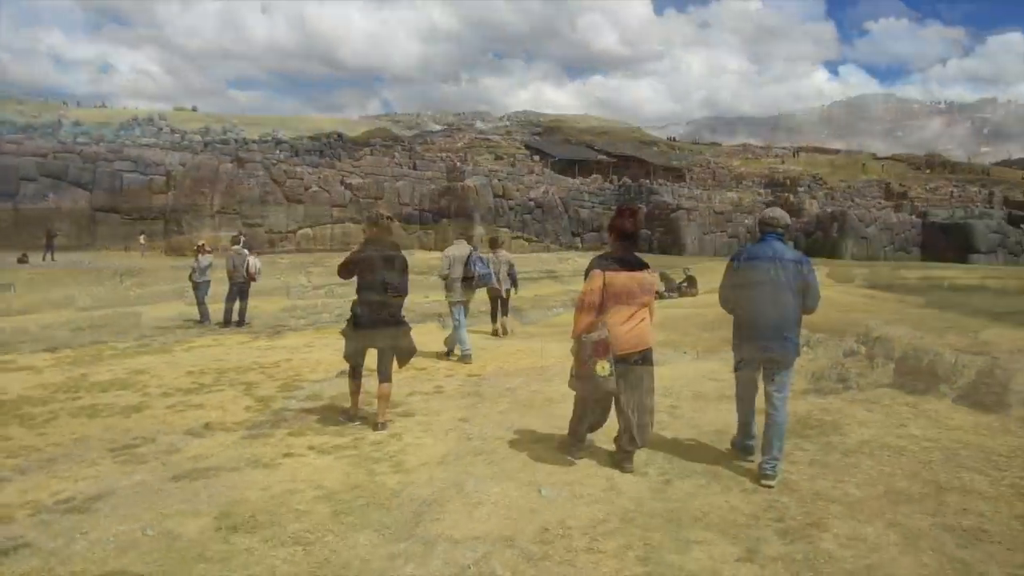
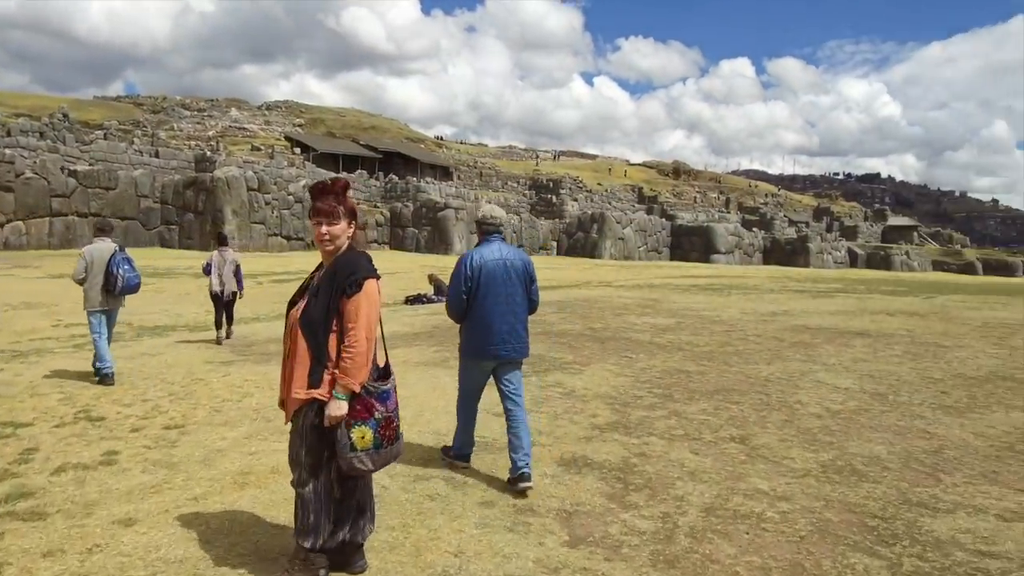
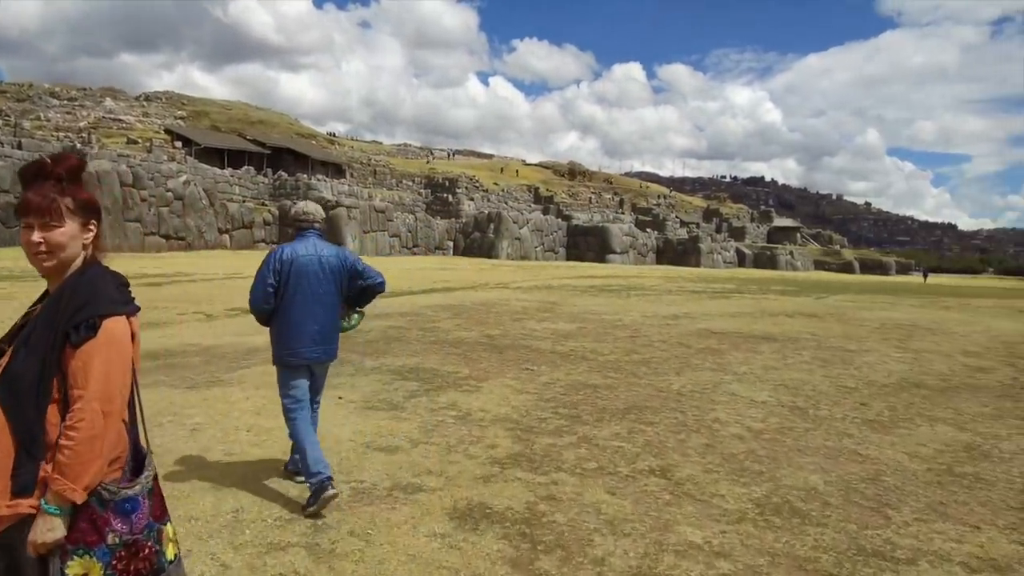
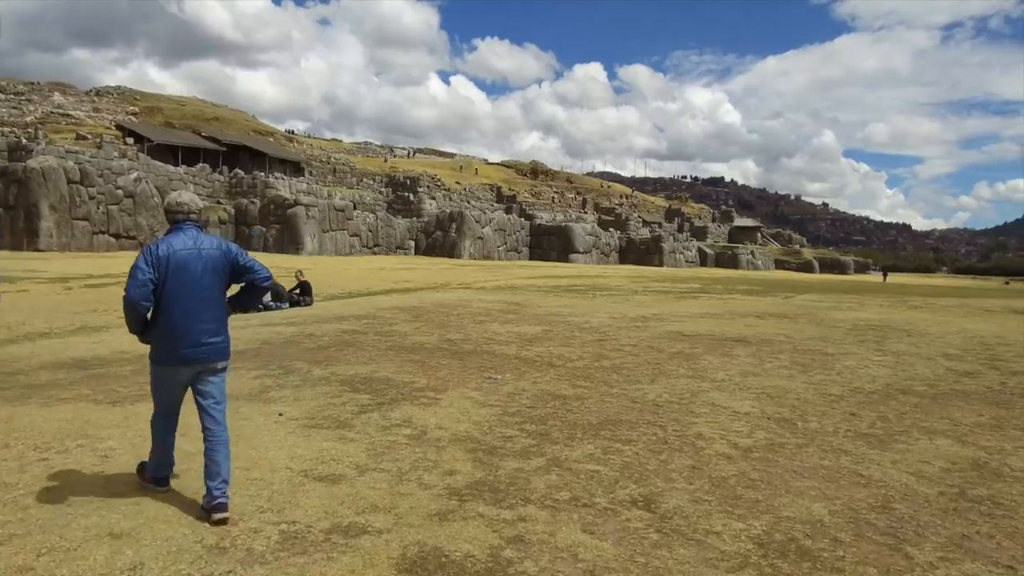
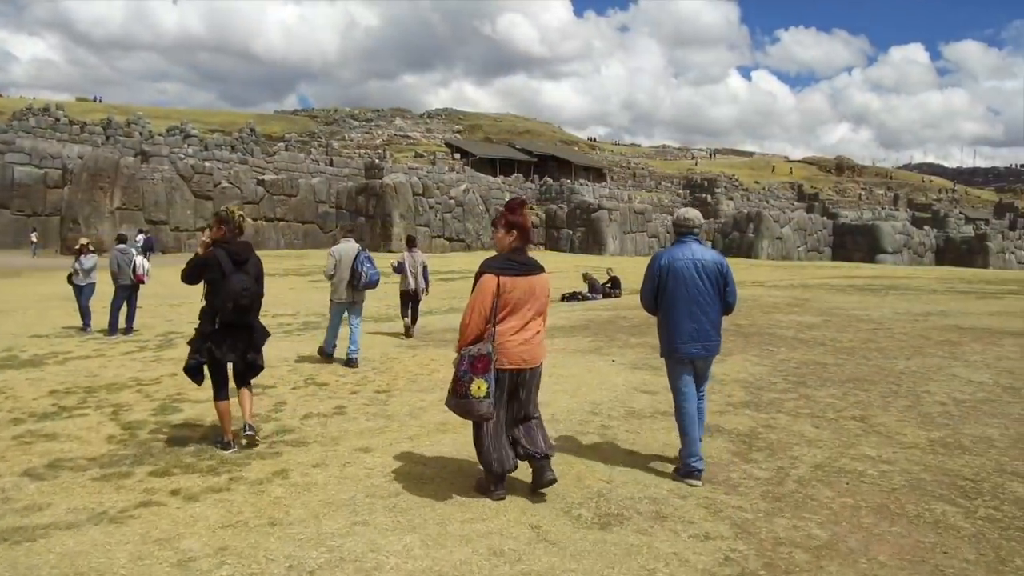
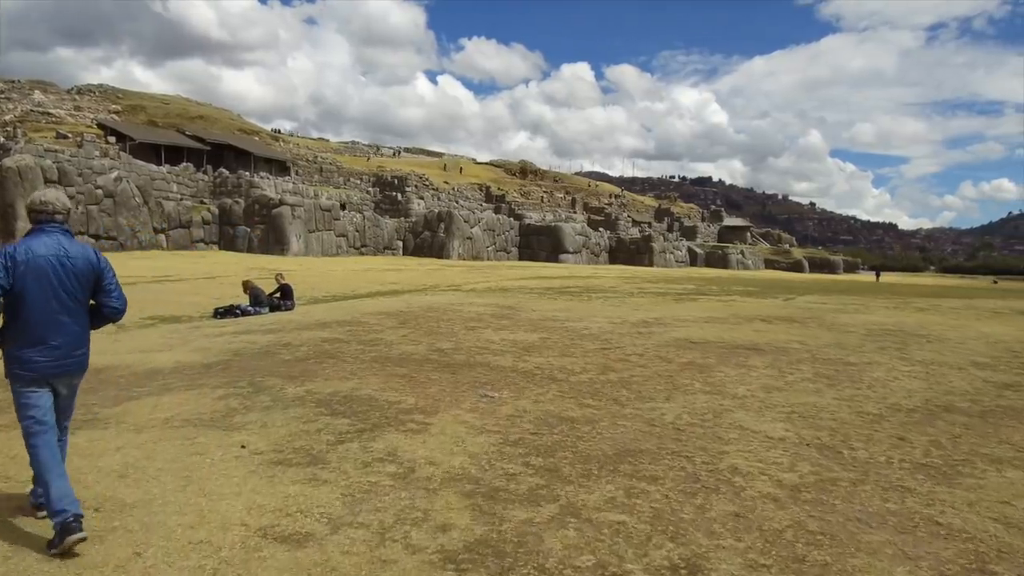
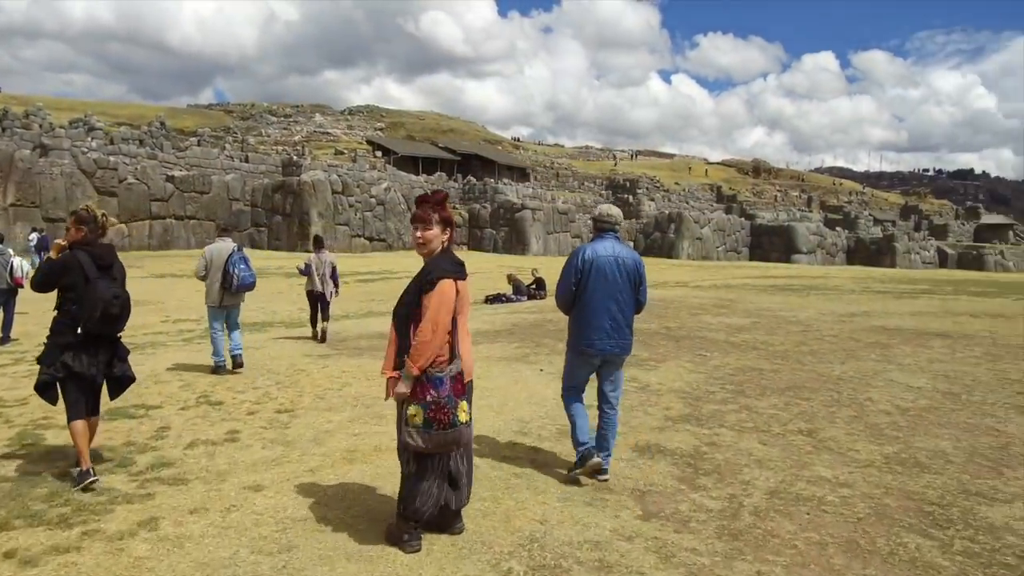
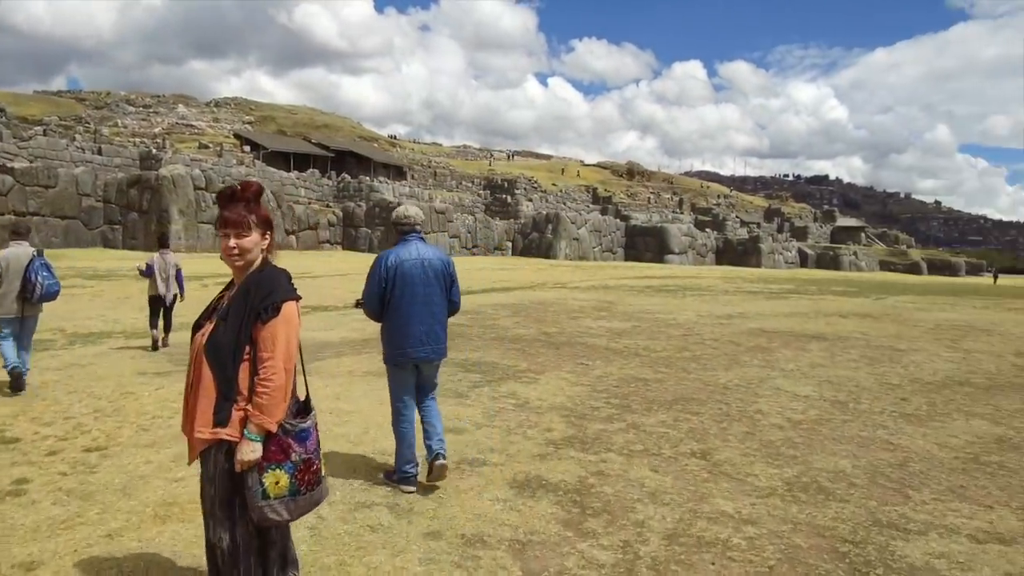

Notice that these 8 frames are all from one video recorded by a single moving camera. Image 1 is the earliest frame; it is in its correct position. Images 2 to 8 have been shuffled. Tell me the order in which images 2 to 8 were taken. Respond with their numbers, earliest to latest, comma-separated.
5, 7, 2, 8, 3, 4, 6
